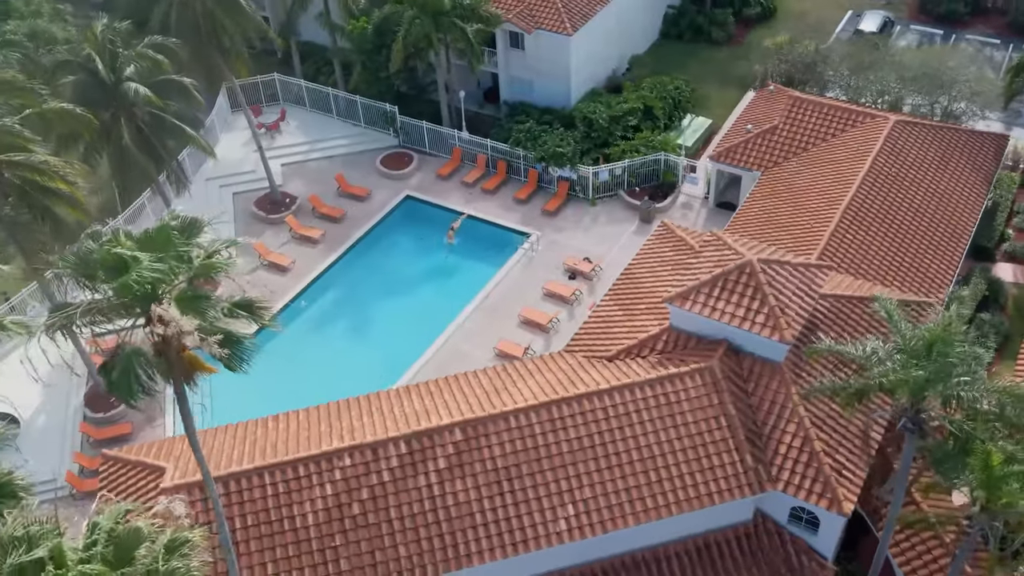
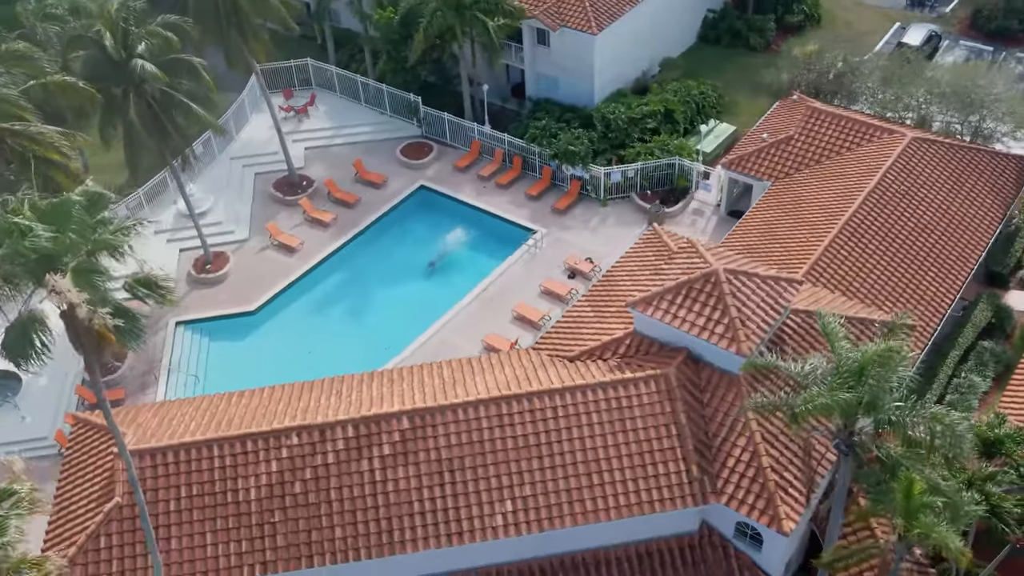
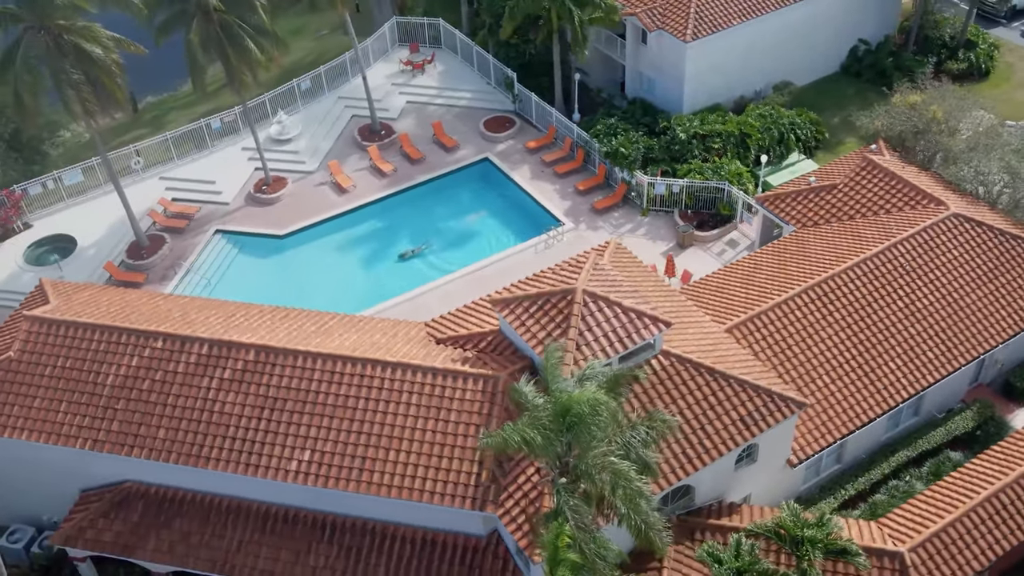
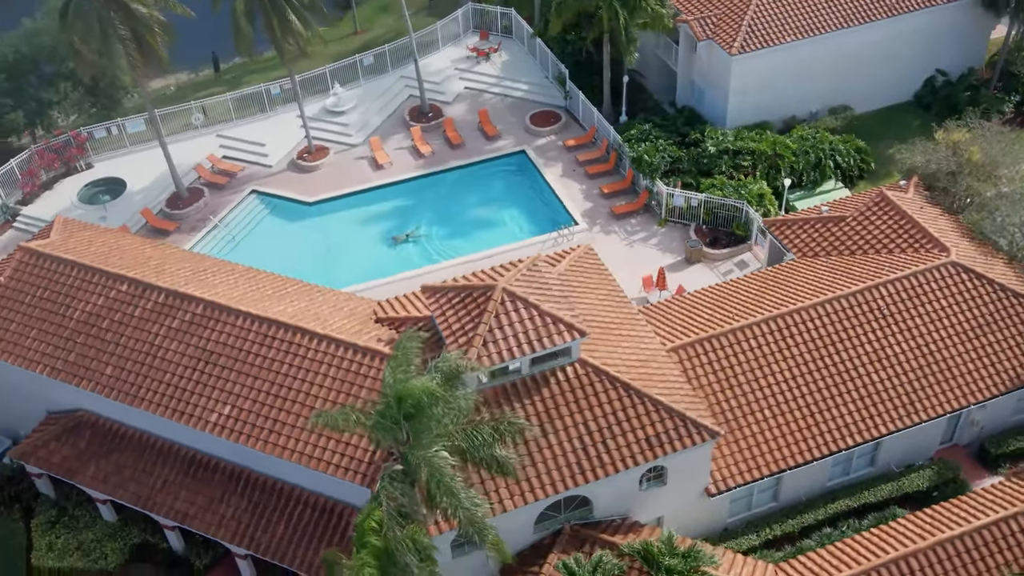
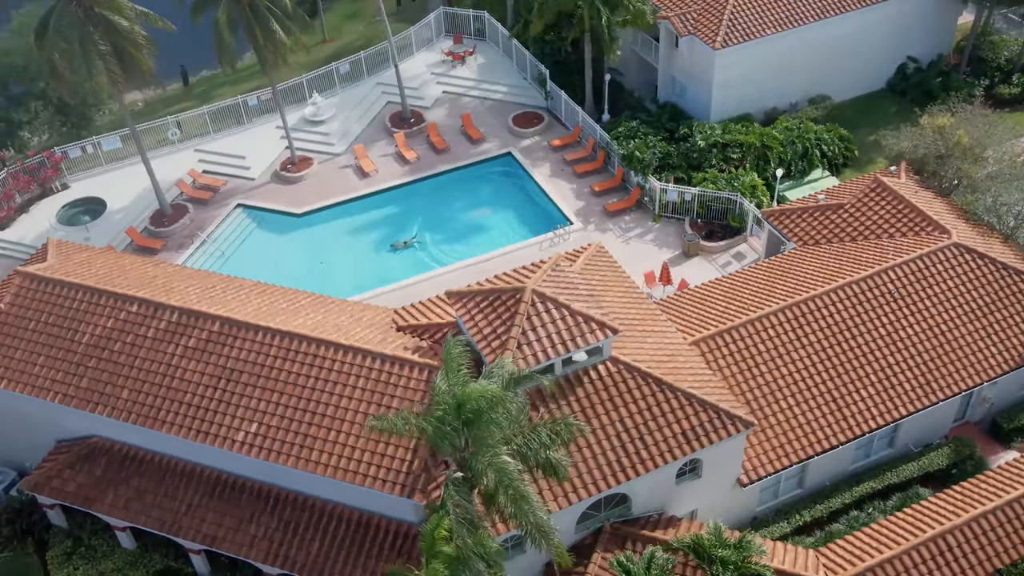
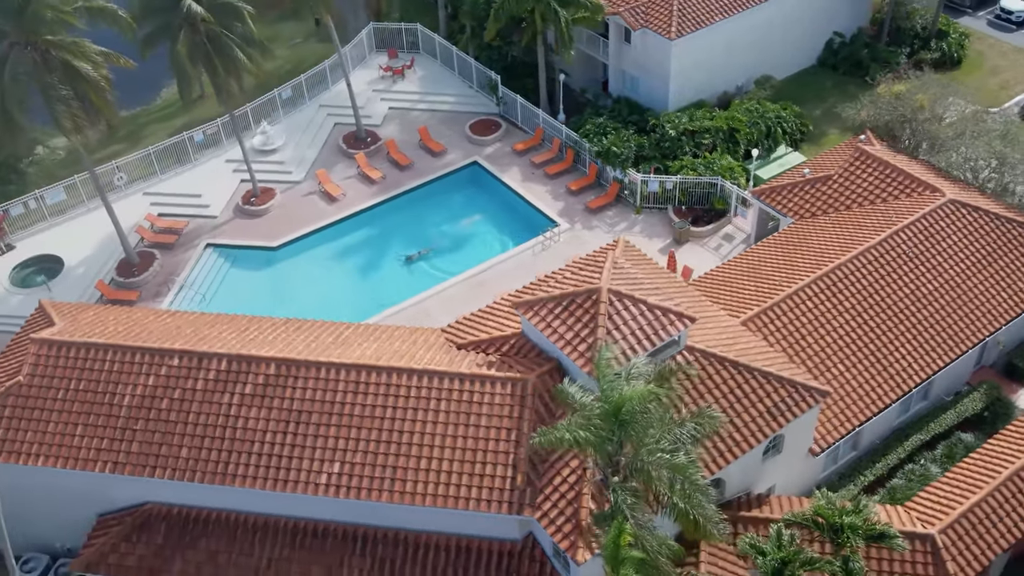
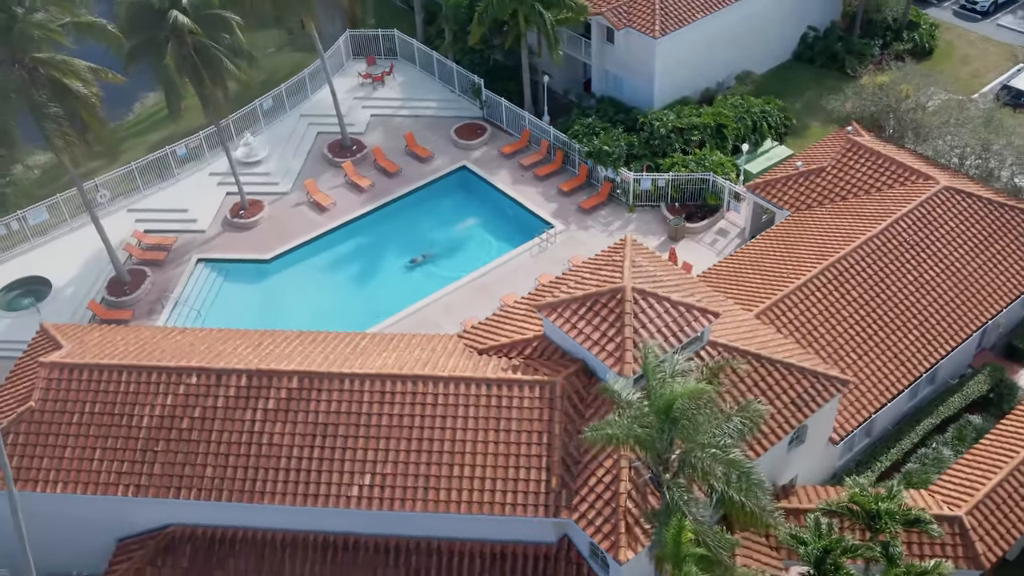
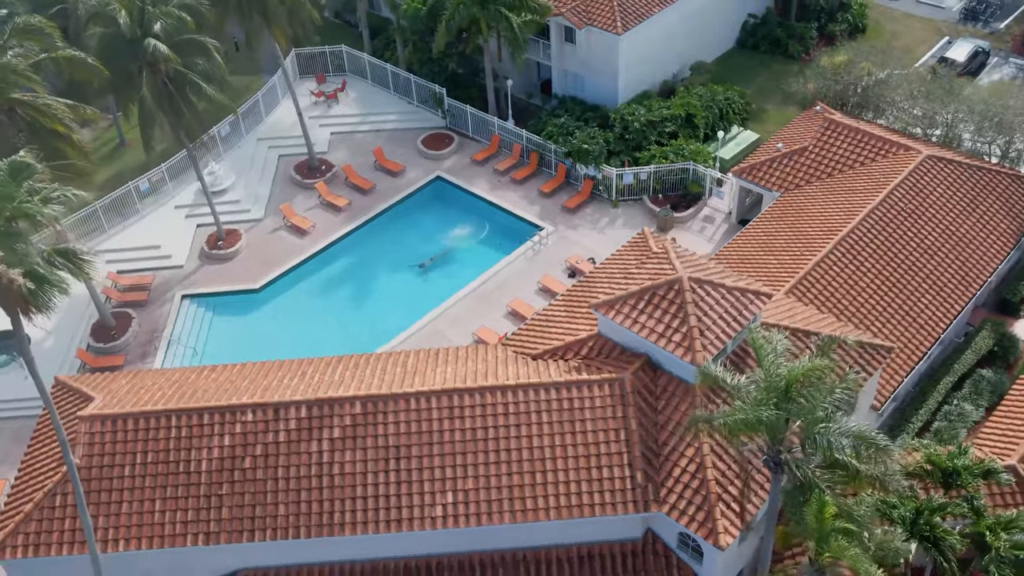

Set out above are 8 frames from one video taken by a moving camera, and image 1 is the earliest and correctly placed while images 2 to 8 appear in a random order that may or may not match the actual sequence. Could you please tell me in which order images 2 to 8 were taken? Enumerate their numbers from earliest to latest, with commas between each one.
2, 8, 7, 6, 3, 5, 4
